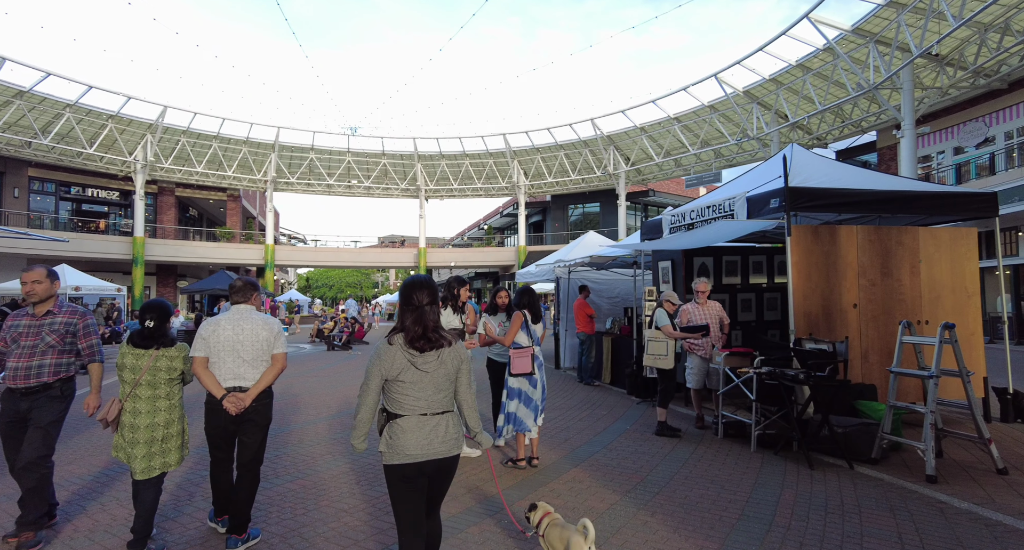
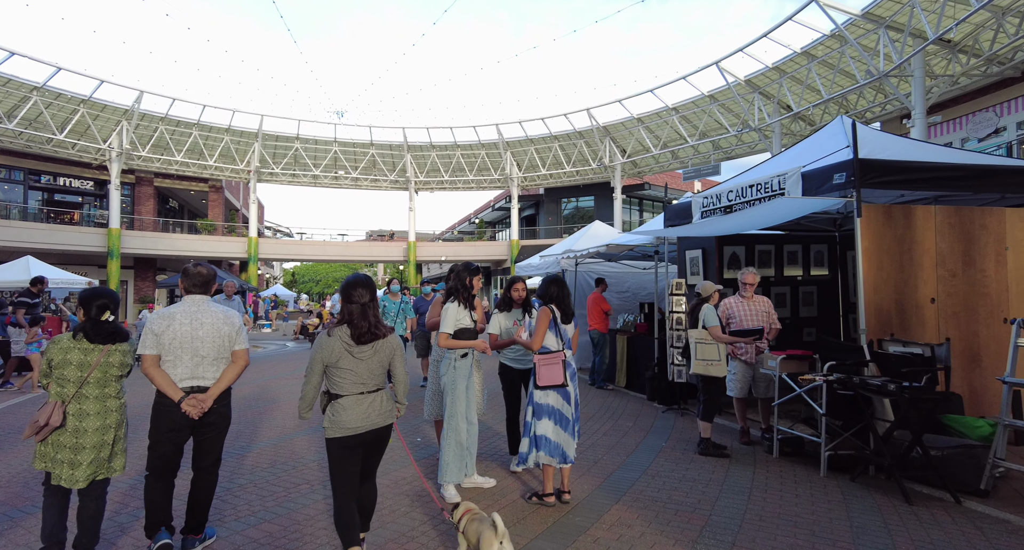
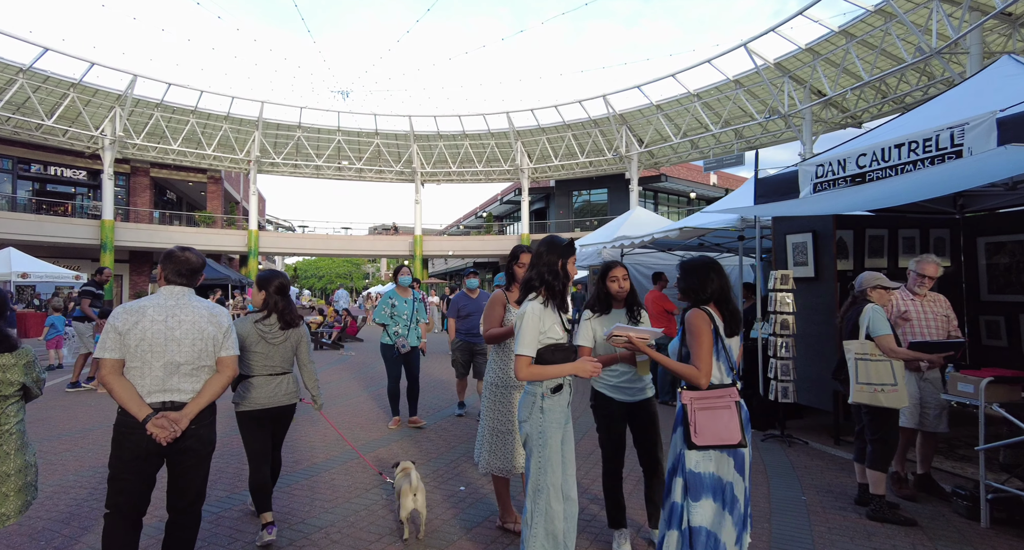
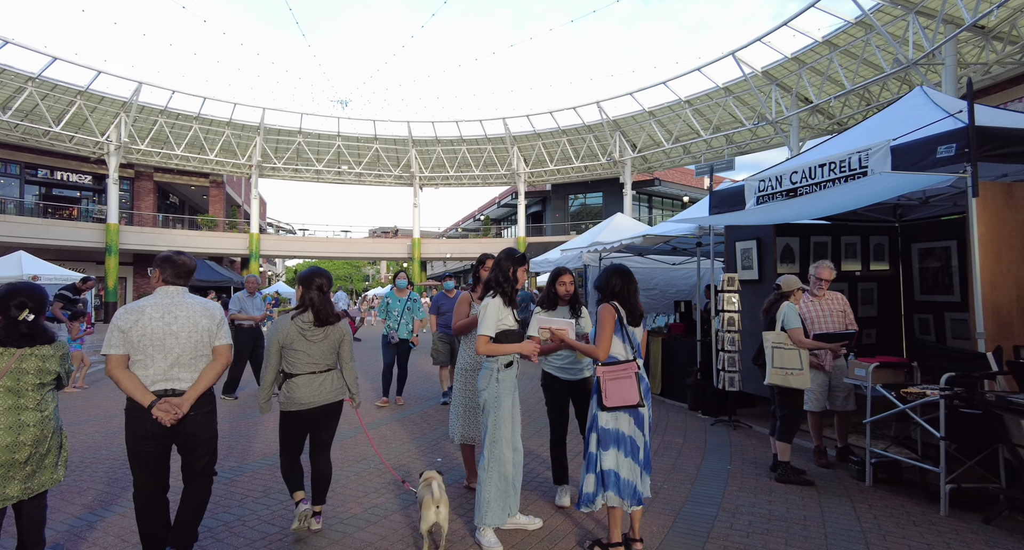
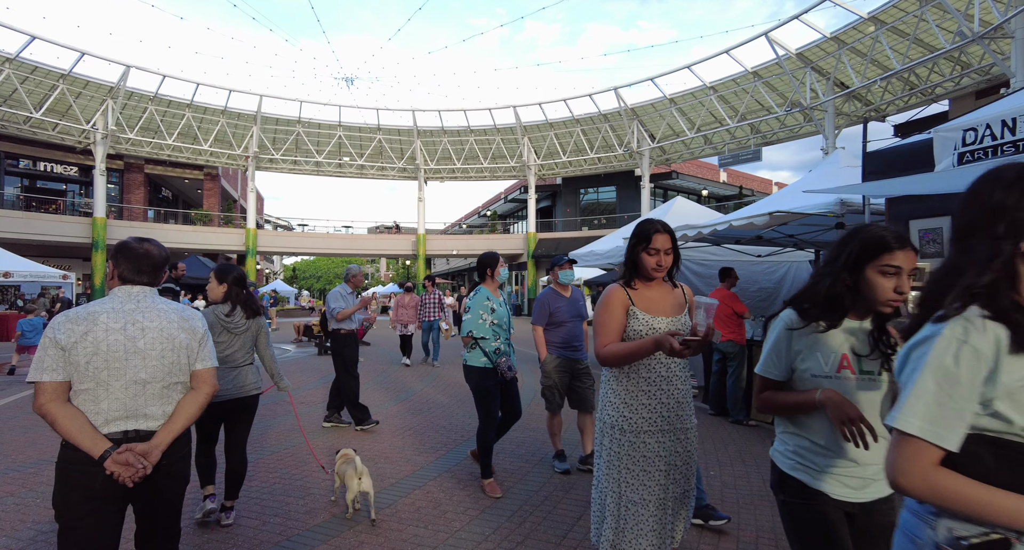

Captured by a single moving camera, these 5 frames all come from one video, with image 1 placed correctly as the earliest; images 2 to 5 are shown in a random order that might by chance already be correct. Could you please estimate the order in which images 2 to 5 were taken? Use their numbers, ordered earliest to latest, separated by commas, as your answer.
2, 4, 3, 5
